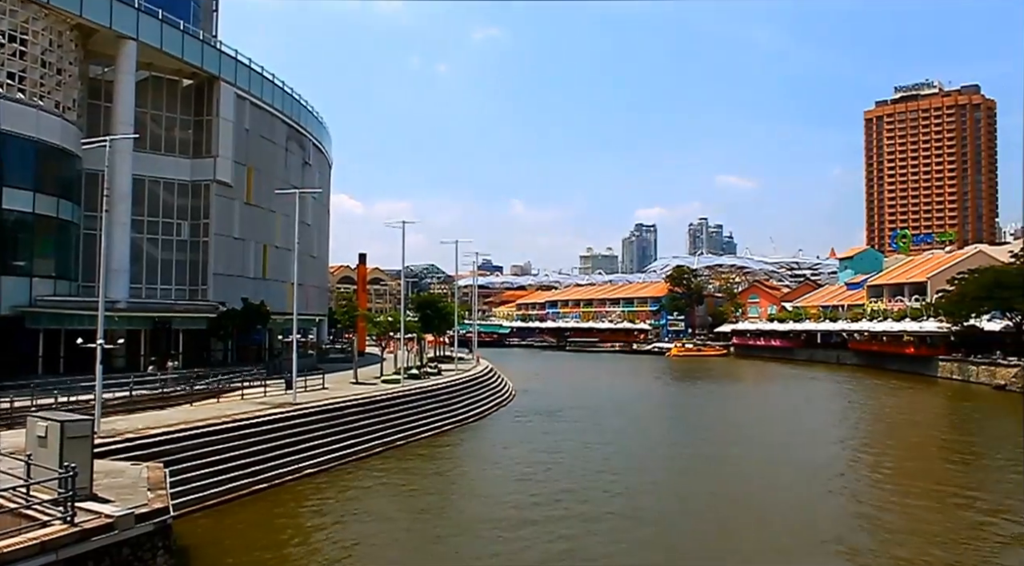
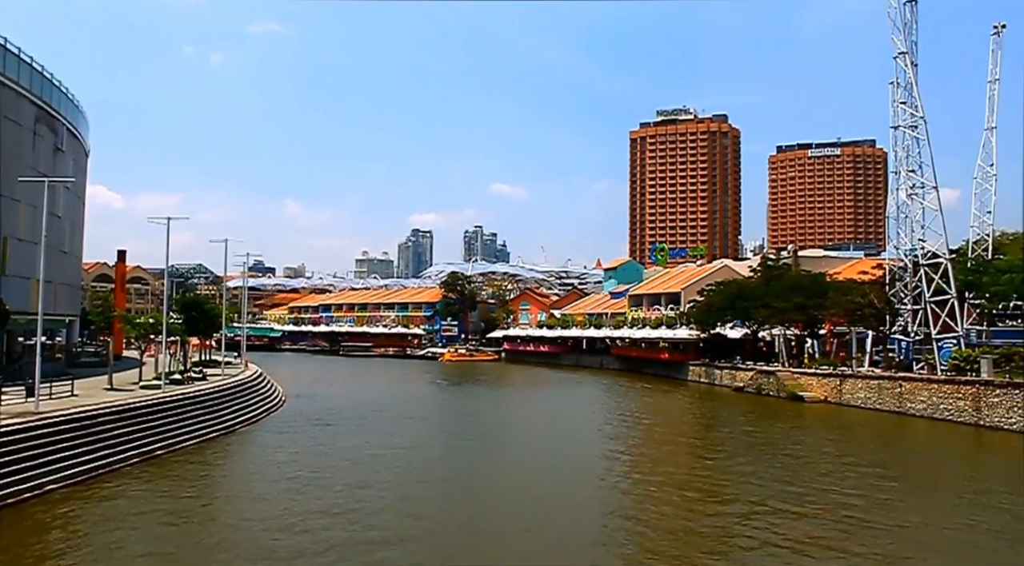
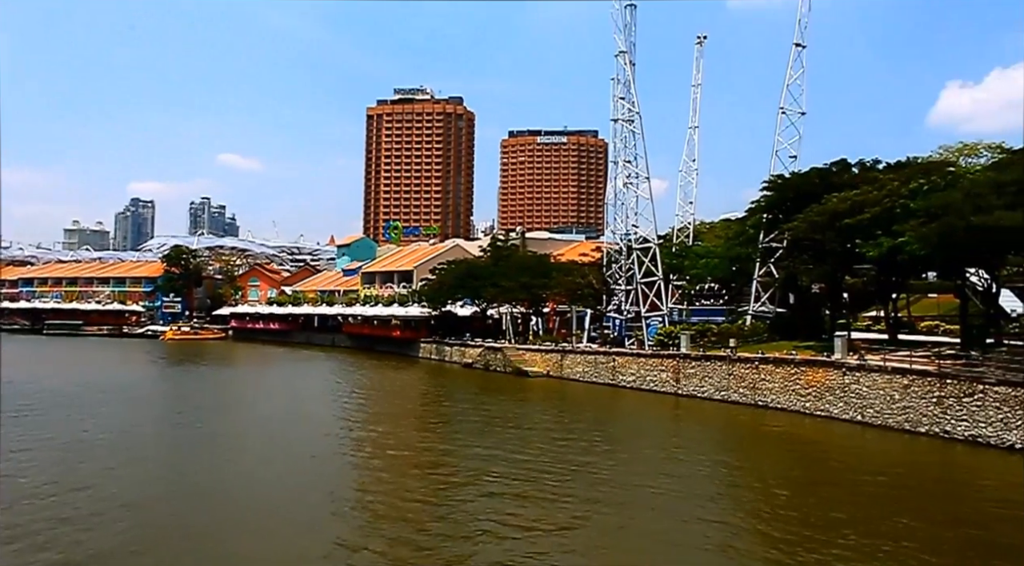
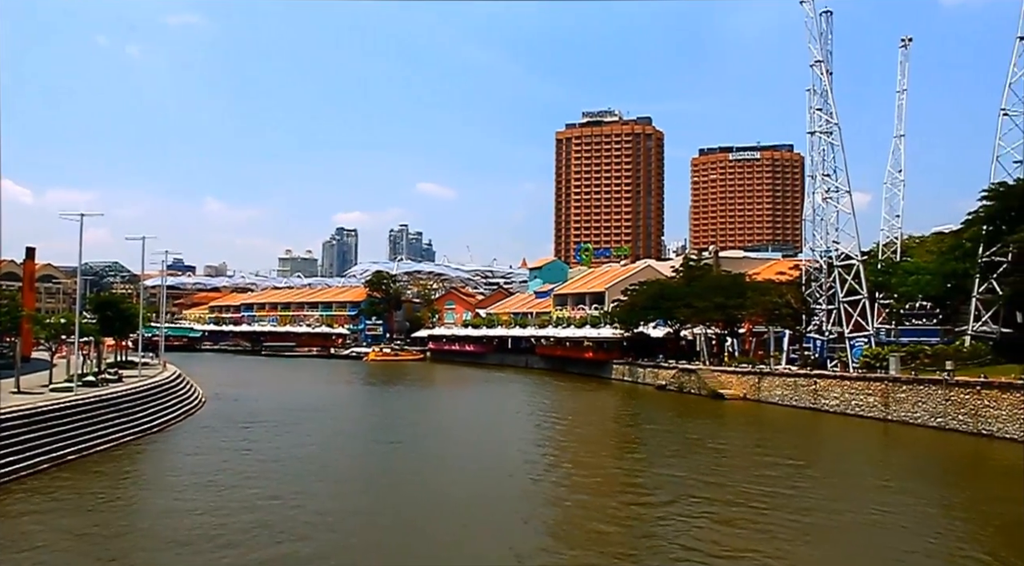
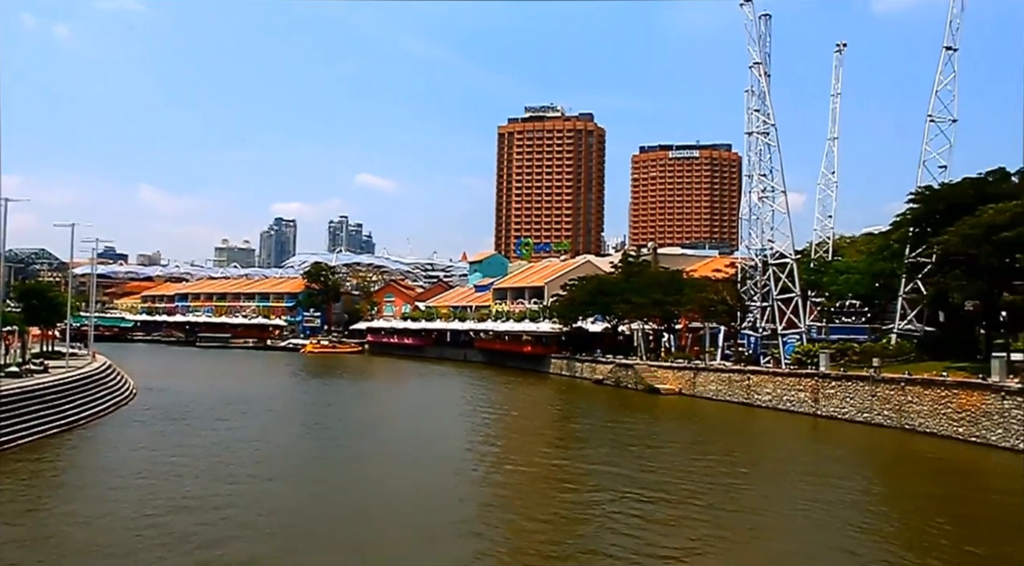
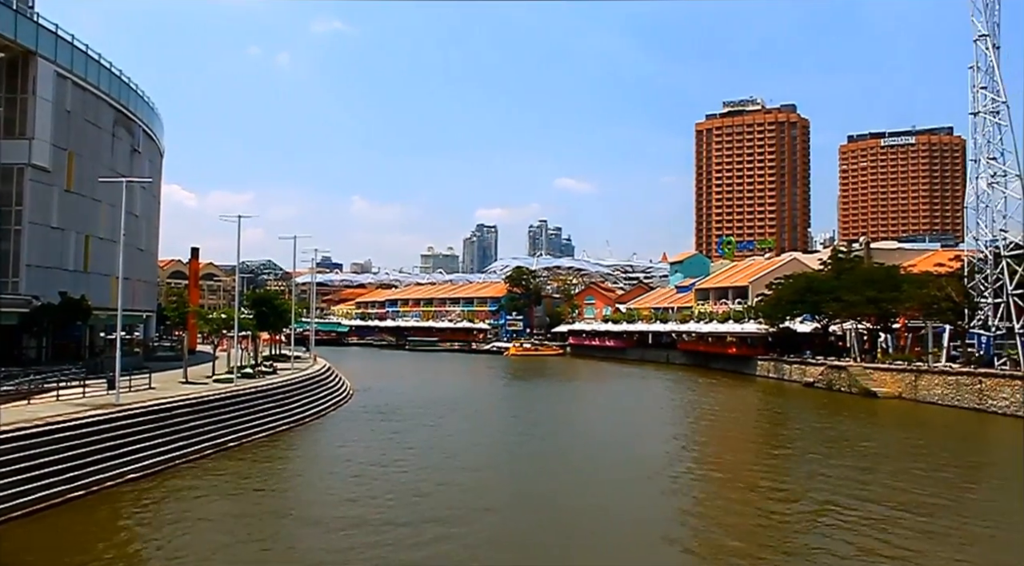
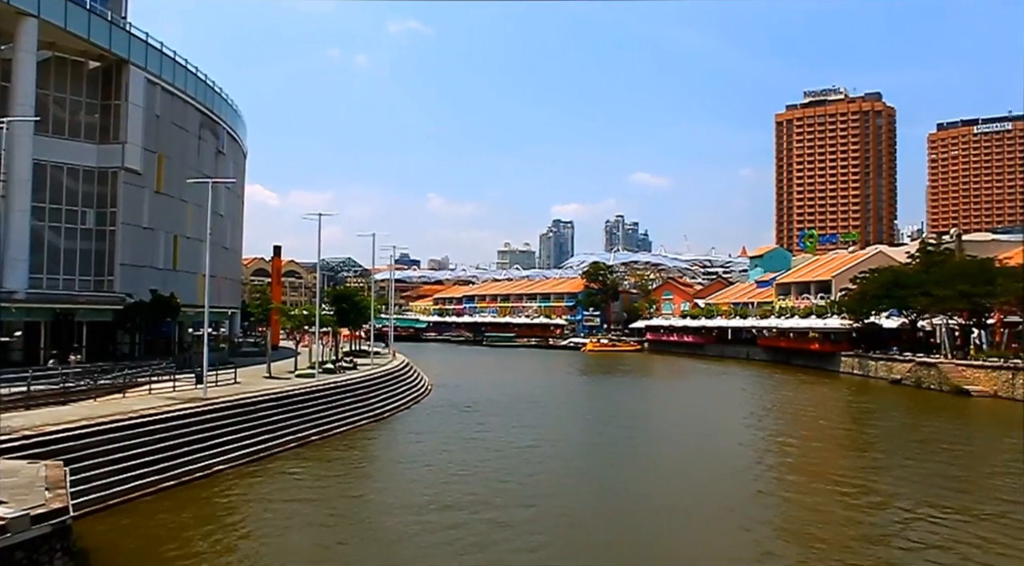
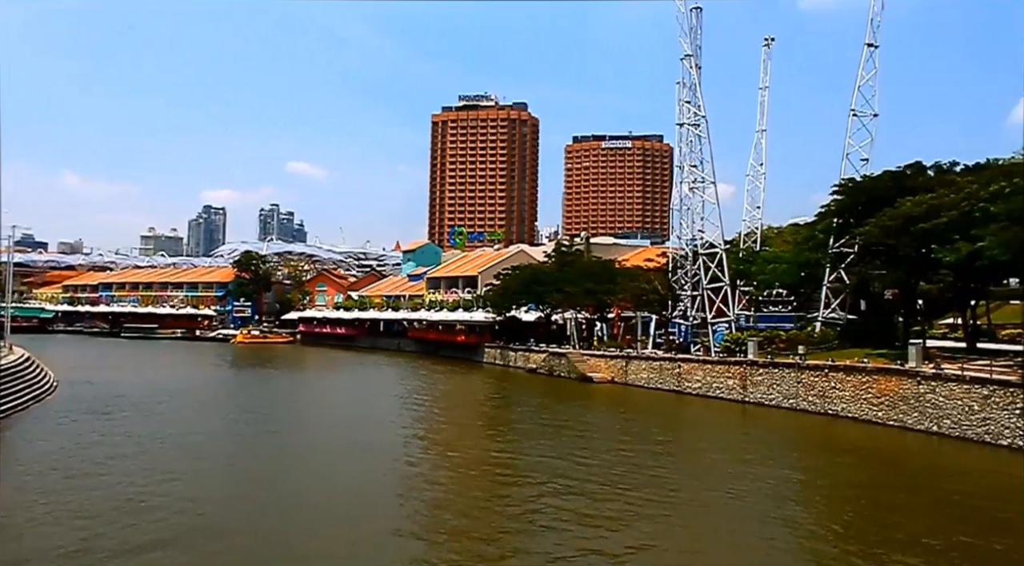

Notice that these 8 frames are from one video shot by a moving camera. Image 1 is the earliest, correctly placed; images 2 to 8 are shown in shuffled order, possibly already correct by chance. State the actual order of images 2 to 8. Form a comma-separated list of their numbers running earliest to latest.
7, 6, 2, 4, 5, 8, 3
